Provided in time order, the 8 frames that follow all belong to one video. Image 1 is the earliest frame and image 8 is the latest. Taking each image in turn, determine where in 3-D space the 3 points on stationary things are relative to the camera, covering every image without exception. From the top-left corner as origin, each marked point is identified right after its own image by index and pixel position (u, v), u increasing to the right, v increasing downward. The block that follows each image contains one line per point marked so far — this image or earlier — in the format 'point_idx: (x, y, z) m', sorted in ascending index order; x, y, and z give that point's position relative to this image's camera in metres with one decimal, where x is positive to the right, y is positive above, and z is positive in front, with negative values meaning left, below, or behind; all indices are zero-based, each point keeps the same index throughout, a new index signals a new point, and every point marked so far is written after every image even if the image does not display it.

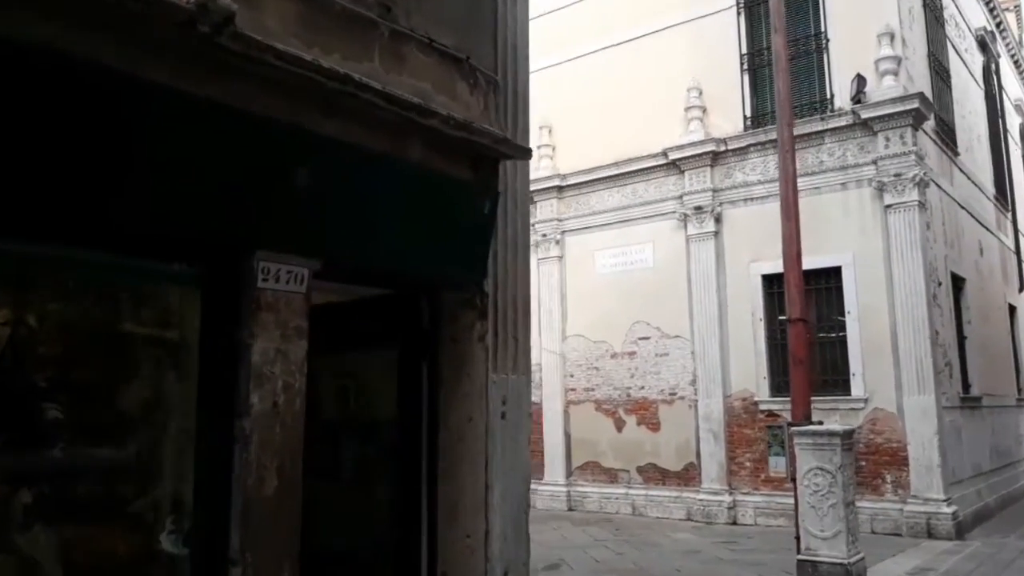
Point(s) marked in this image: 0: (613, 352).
0: (+1.6, -1.0, +13.2) m
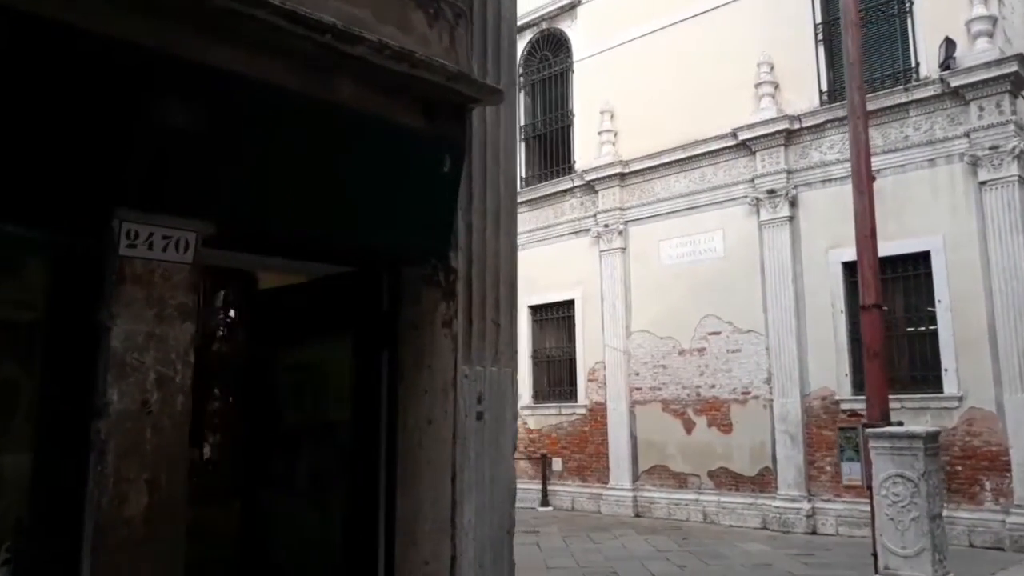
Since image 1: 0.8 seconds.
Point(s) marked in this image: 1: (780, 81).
0: (+2.4, -0.9, +12.3) m
1: (+3.6, +2.8, +11.6) m
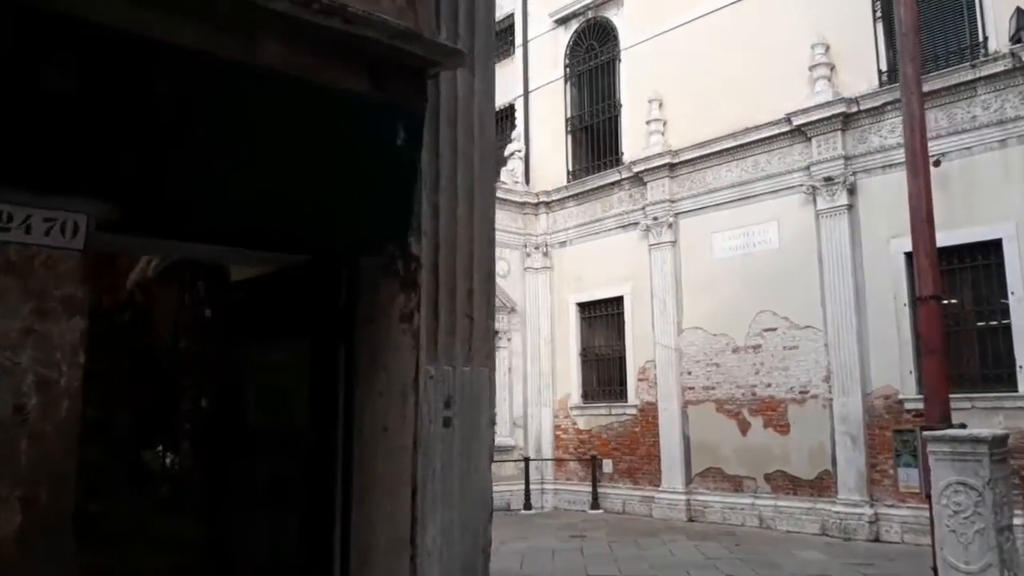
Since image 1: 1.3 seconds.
0: (+3.0, -0.8, +11.8) m
1: (+4.1, +2.9, +11.0) m
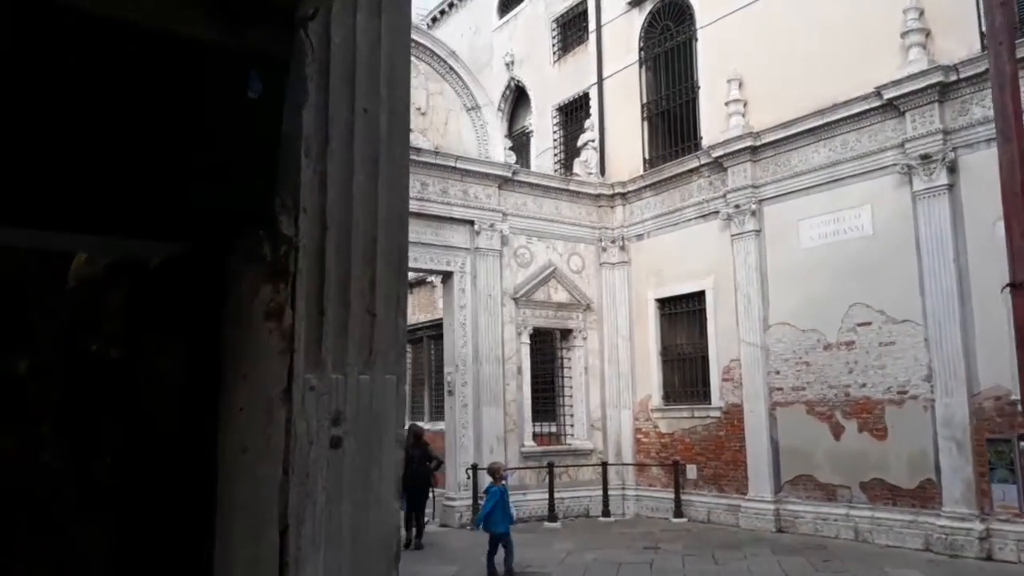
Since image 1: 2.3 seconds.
0: (+3.9, -0.7, +10.8) m
1: (+4.8, +3.0, +9.9) m
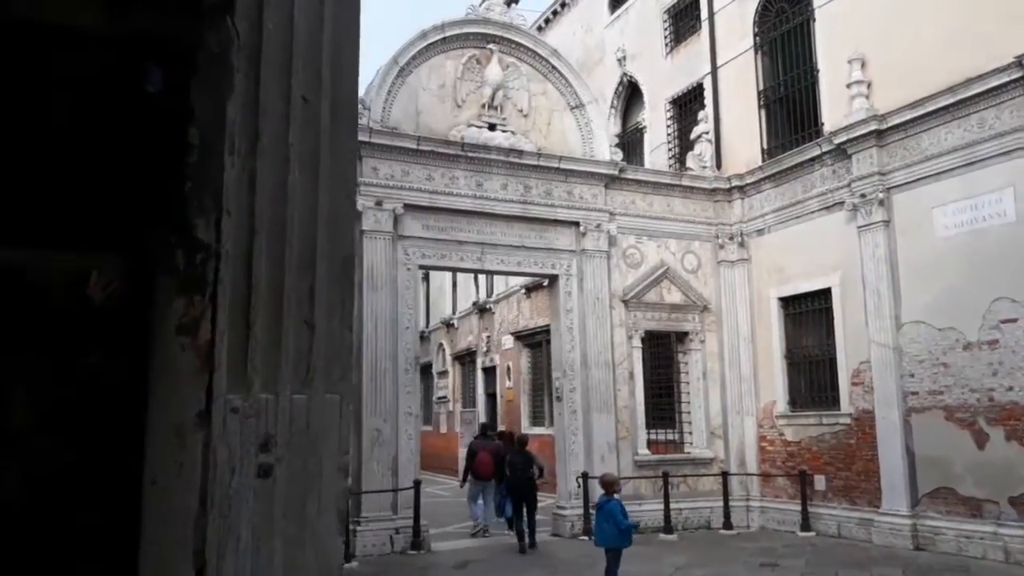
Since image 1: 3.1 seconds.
0: (+5.1, -0.6, +9.8) m
1: (+5.8, +3.1, +8.8) m
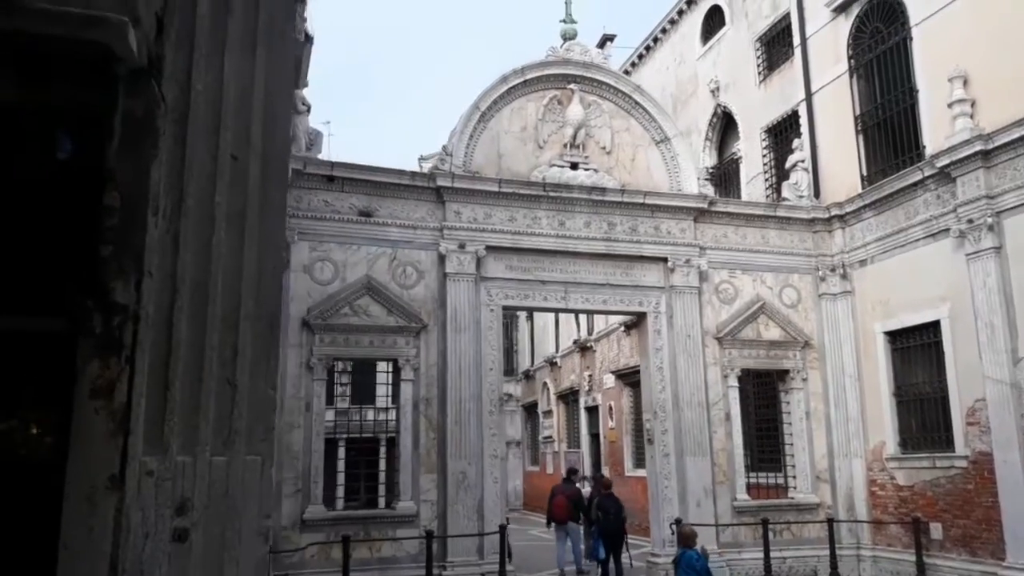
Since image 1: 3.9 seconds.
0: (+6.0, -0.9, +8.9) m
1: (+6.4, +2.8, +8.0) m
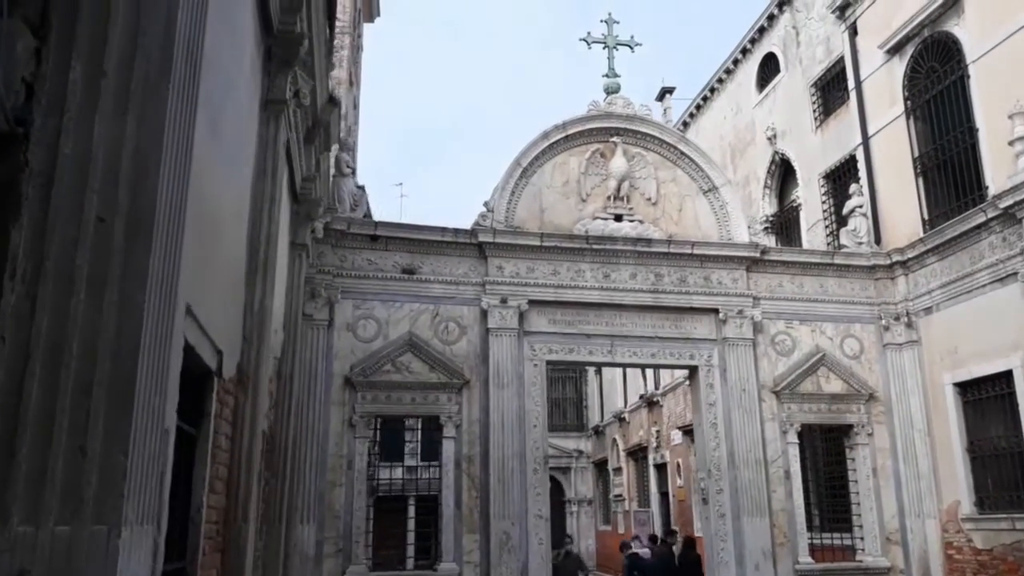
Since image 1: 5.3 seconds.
0: (+6.3, -1.3, +8.2) m
1: (+6.6, +2.5, +7.4) m
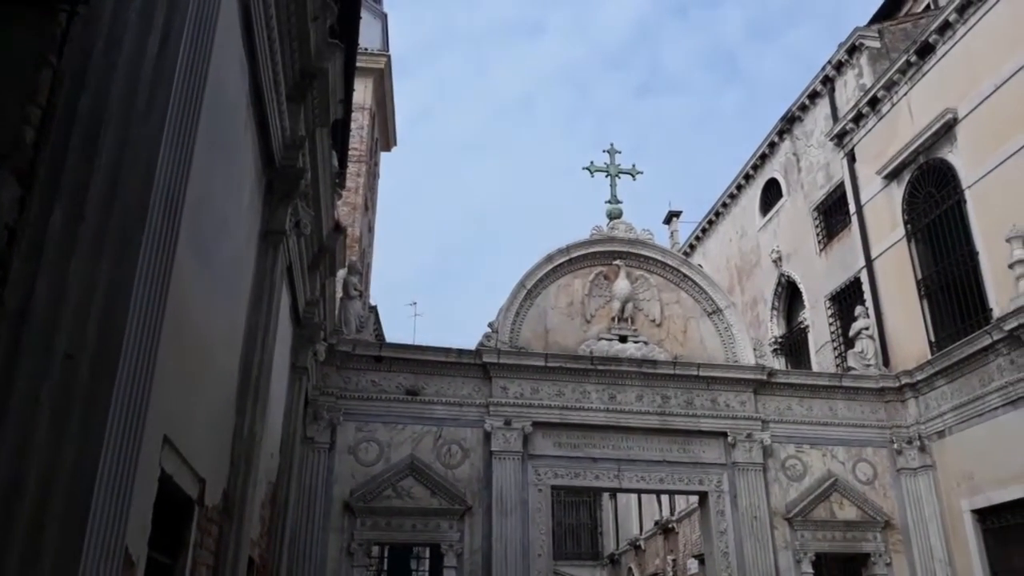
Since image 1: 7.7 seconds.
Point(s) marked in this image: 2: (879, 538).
0: (+6.3, -2.5, +7.8) m
1: (+6.6, +1.4, +7.6) m
2: (+4.8, -3.3, +11.4) m
